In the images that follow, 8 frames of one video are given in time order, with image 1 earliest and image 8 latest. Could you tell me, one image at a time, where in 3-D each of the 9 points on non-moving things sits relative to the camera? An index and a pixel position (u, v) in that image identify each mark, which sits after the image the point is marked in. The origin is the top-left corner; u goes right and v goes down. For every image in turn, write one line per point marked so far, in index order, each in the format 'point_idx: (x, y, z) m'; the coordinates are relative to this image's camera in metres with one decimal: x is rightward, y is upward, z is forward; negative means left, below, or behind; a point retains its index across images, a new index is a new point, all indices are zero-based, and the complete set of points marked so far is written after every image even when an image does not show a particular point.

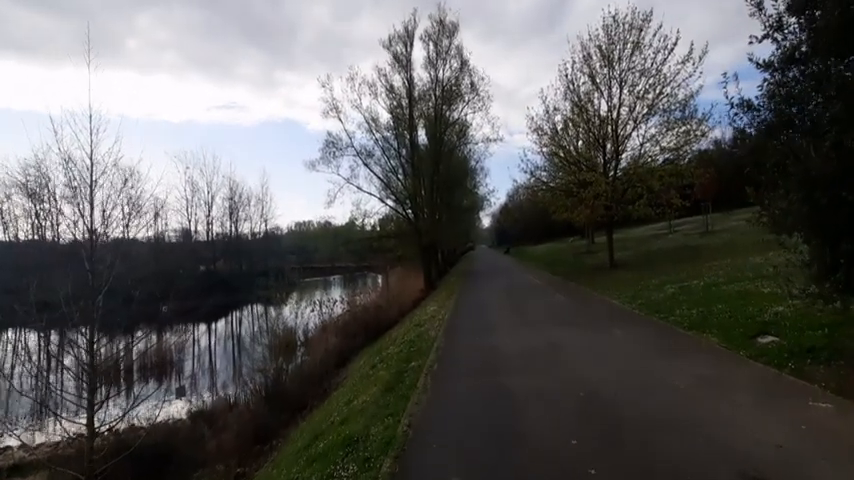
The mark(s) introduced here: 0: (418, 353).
0: (-0.2, -2.0, +11.3) m
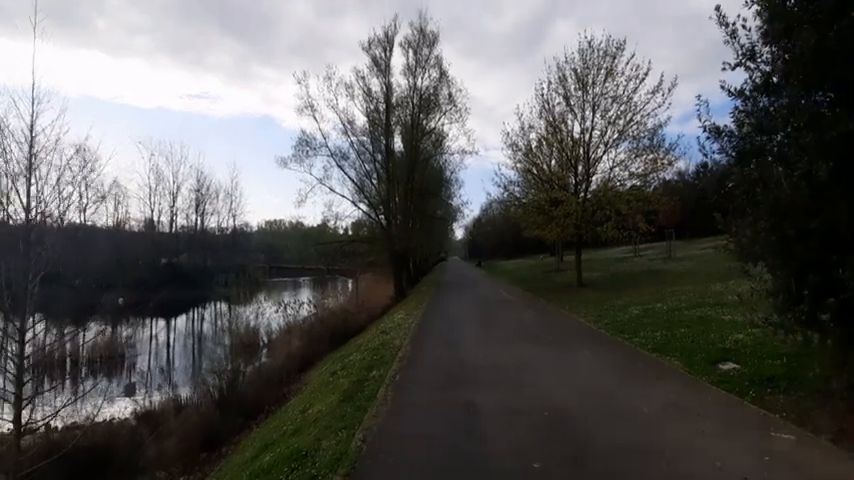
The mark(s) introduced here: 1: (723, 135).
0: (-0.8, -2.1, +11.0) m
1: (+3.3, +1.2, +7.2) m
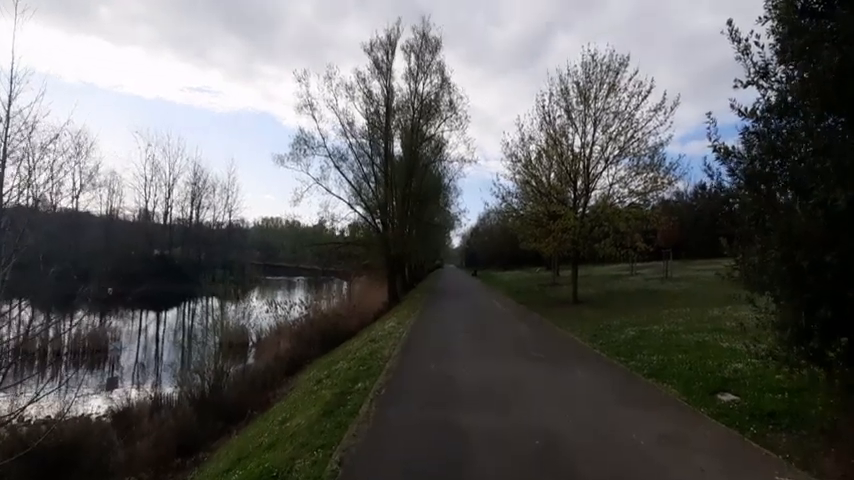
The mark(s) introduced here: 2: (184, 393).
0: (-1.0, -2.2, +10.6) m
1: (+3.3, +0.9, +6.9) m
2: (-6.6, -4.1, +17.2) m
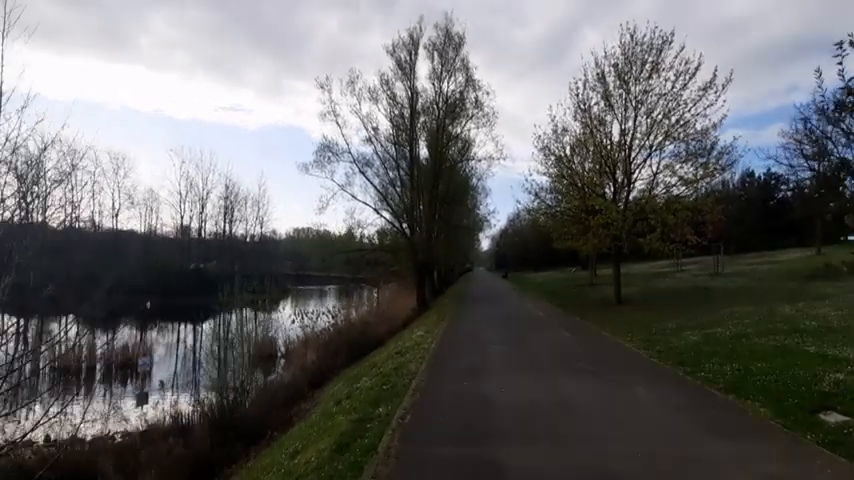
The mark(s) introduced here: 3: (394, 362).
0: (-0.5, -2.2, +9.2) m
1: (+3.6, +1.1, +5.3) m
2: (-5.7, -4.4, +16.0) m
3: (-0.7, -2.5, +13.0) m
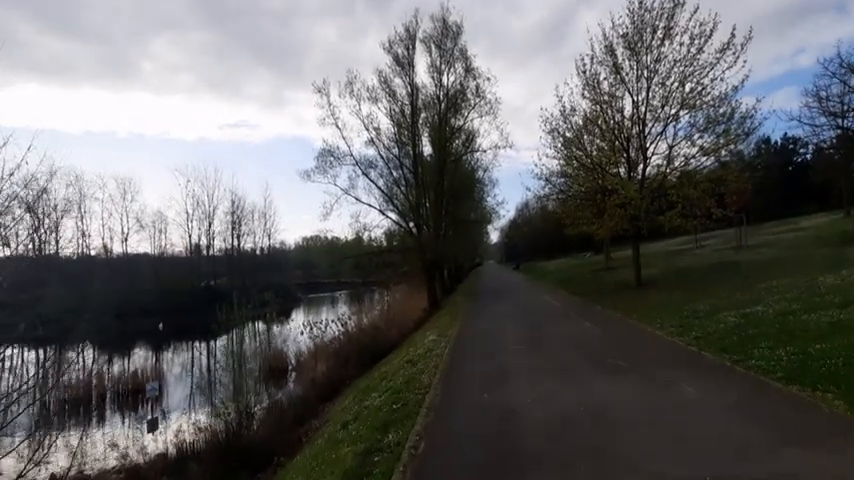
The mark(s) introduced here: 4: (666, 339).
0: (-0.3, -2.2, +8.0) m
1: (+3.4, +1.4, +4.1) m
2: (-5.2, -4.8, +14.9) m
3: (-0.4, -2.5, +11.9) m
4: (+4.6, -1.9, +12.2) m
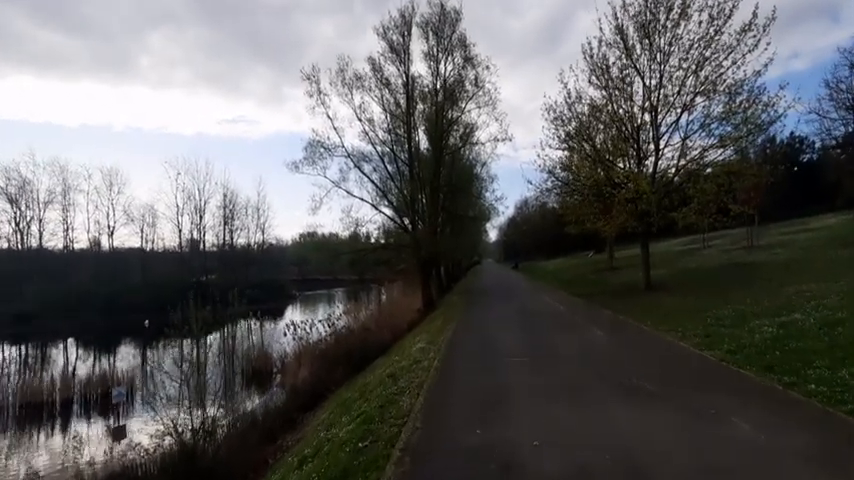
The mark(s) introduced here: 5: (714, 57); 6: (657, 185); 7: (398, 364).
0: (-0.6, -2.1, +6.2) m
1: (+3.2, +1.4, +2.2) m
2: (-5.5, -4.6, +13.0) m
3: (-0.7, -2.4, +10.0) m
4: (+4.3, -1.8, +10.4) m
5: (+8.7, +5.6, +19.3) m
6: (+7.2, +1.7, +19.9) m
7: (-0.5, -2.5, +12.8) m
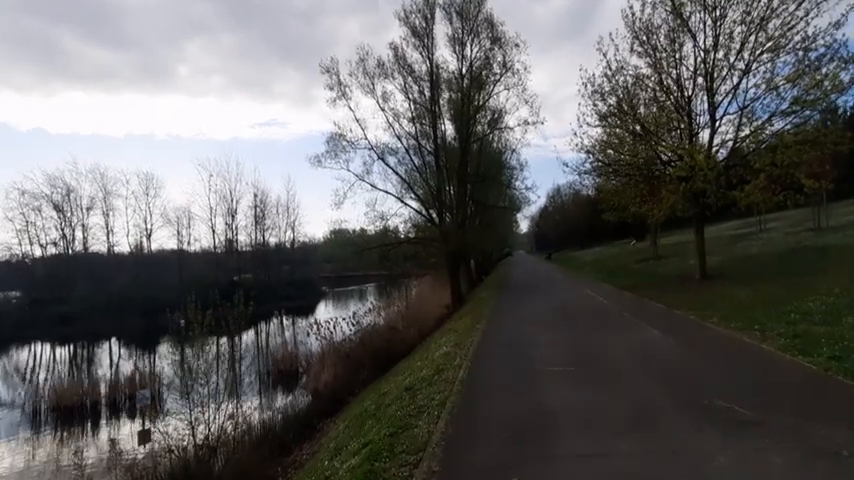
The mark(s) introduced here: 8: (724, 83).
0: (-0.5, -2.0, +4.3) m
1: (+3.0, +1.6, +0.1) m
2: (-4.9, -4.5, +11.4) m
3: (-0.4, -2.2, +8.2) m
4: (+4.6, -1.5, +8.2) m
5: (+9.3, +6.1, +16.8) m
6: (+7.9, +2.2, +17.6) m
7: (-0.1, -2.3, +10.9) m
8: (+8.4, +4.5, +18.2) m
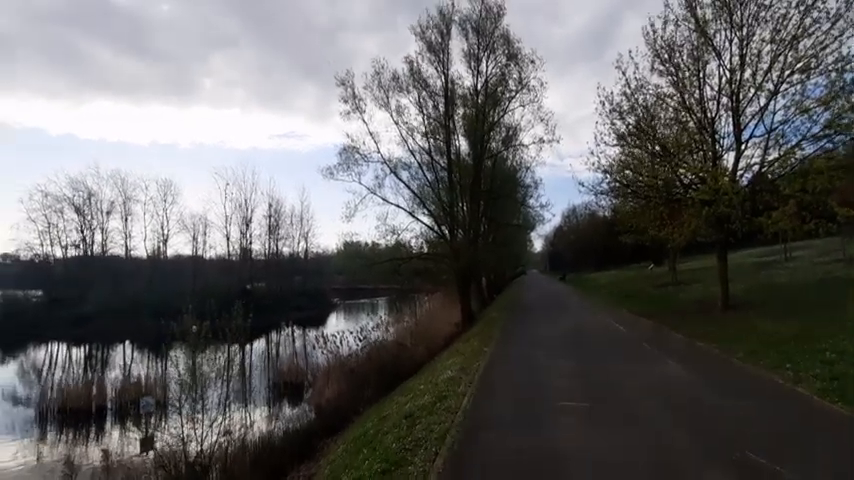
0: (-0.6, -2.1, +3.6) m
1: (+2.9, +1.5, -0.6) m
2: (-5.0, -4.6, +10.7) m
3: (-0.4, -2.4, +7.4) m
4: (+4.6, -1.9, +7.4) m
5: (+9.7, +5.3, +16.1) m
6: (+8.3, +1.5, +16.7) m
7: (-0.1, -2.5, +10.2) m
8: (+8.9, +3.7, +17.4) m
